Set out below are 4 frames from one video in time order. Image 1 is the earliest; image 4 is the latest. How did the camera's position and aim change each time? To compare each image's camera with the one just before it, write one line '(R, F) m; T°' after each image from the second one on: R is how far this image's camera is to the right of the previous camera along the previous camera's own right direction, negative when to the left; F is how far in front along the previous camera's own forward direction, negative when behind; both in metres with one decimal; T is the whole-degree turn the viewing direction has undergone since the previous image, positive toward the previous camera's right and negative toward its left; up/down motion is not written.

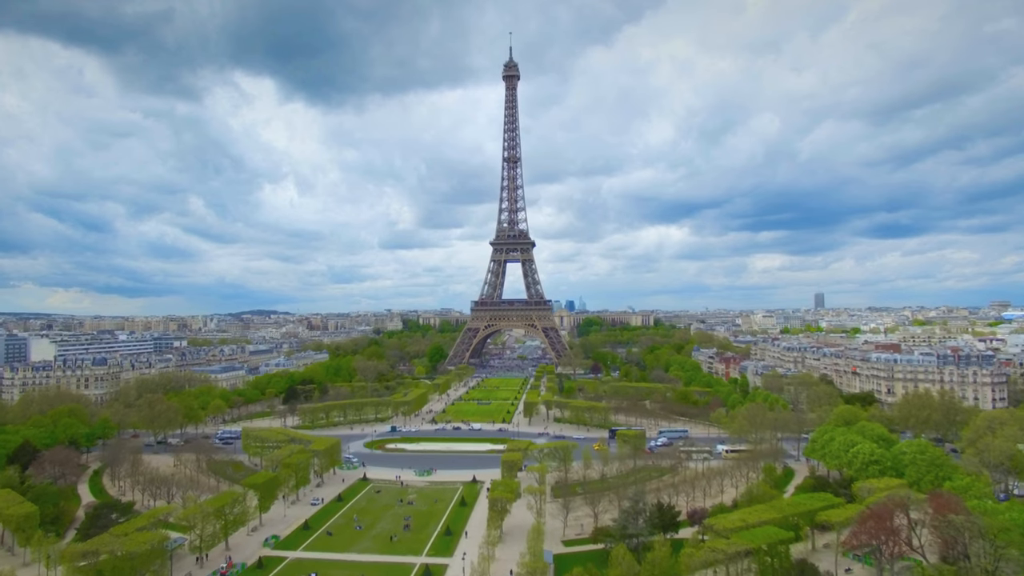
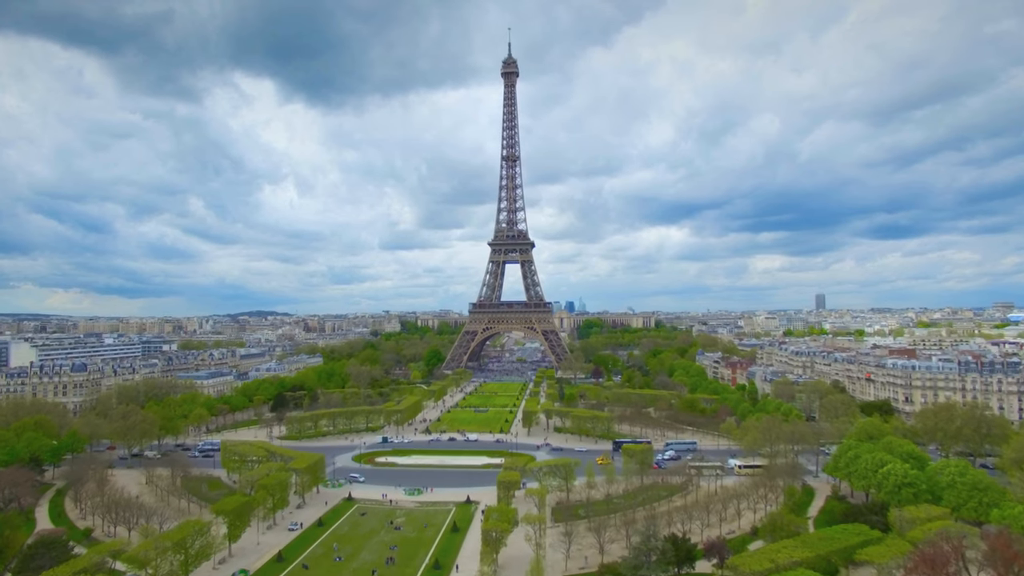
(+0.1, +3.0) m; 0°
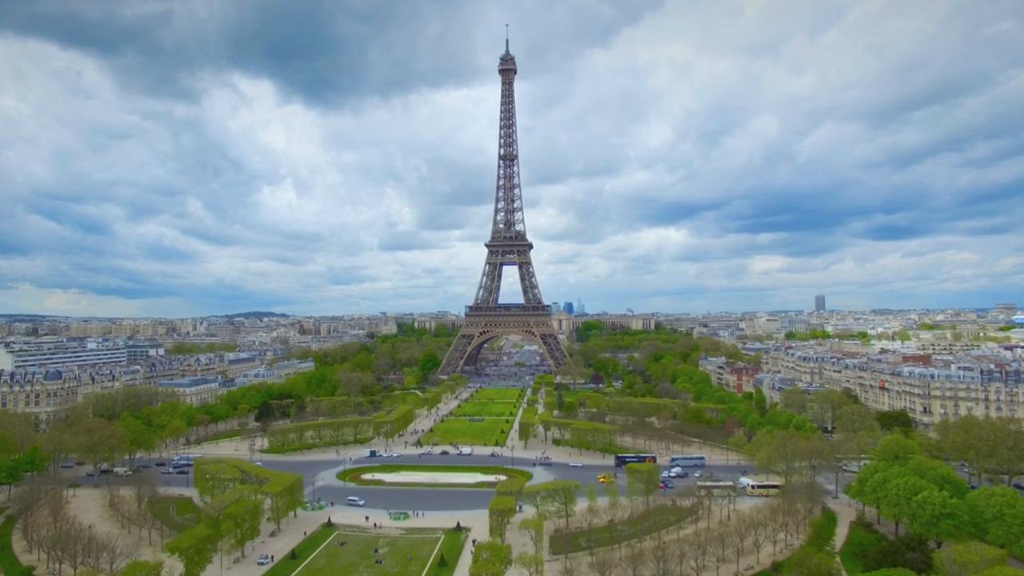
(+0.2, +3.1) m; 0°
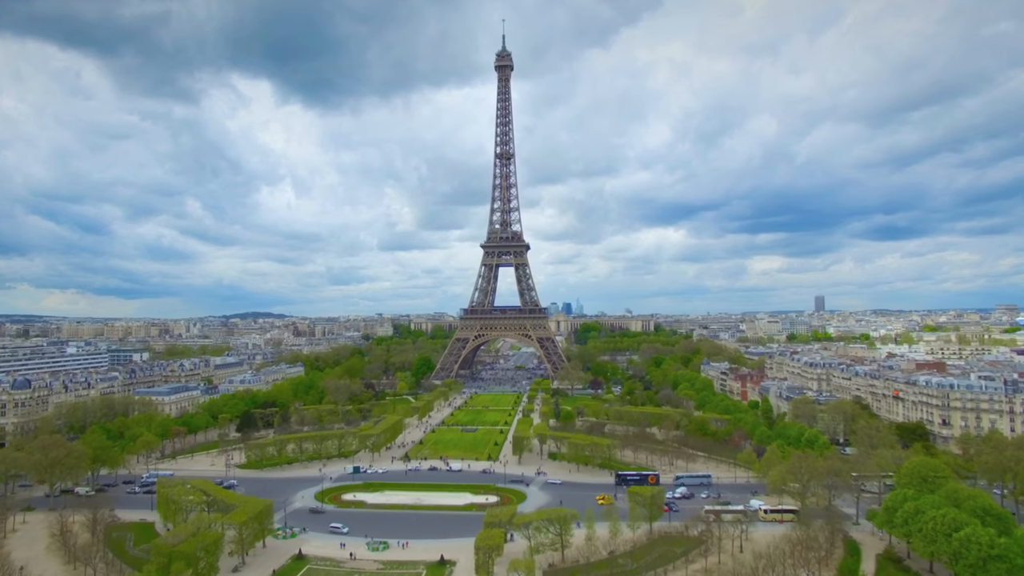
(+0.4, +3.2) m; 0°
